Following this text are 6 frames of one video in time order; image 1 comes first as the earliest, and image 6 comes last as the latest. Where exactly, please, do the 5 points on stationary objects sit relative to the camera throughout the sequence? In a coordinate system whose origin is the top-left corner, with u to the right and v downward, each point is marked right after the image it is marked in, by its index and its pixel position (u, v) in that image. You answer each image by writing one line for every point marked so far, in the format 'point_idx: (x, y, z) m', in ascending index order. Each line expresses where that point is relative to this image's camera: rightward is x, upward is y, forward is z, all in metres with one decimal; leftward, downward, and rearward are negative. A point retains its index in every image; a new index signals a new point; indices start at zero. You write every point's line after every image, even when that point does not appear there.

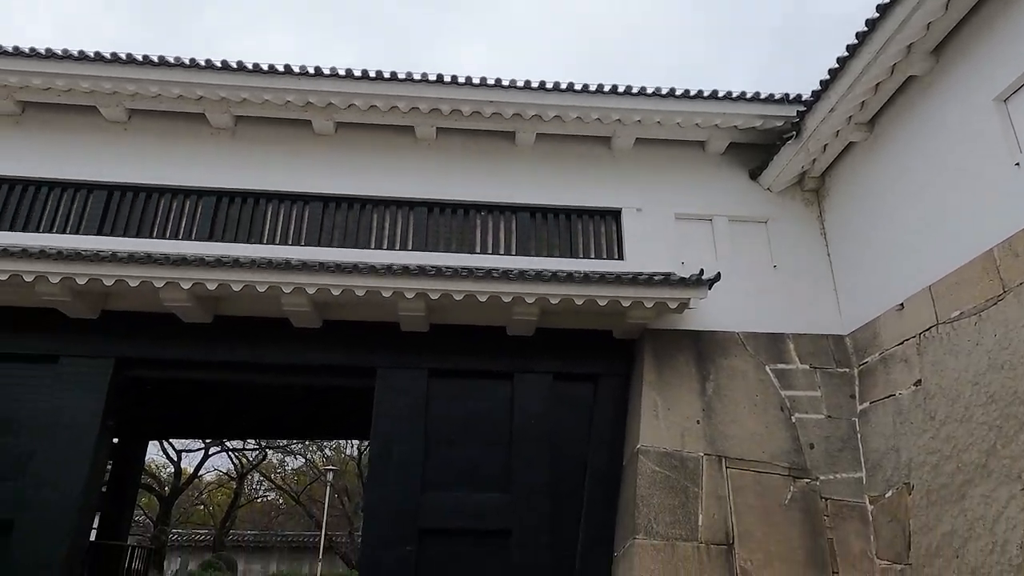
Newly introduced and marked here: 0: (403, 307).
0: (-1.4, -0.3, +9.0) m
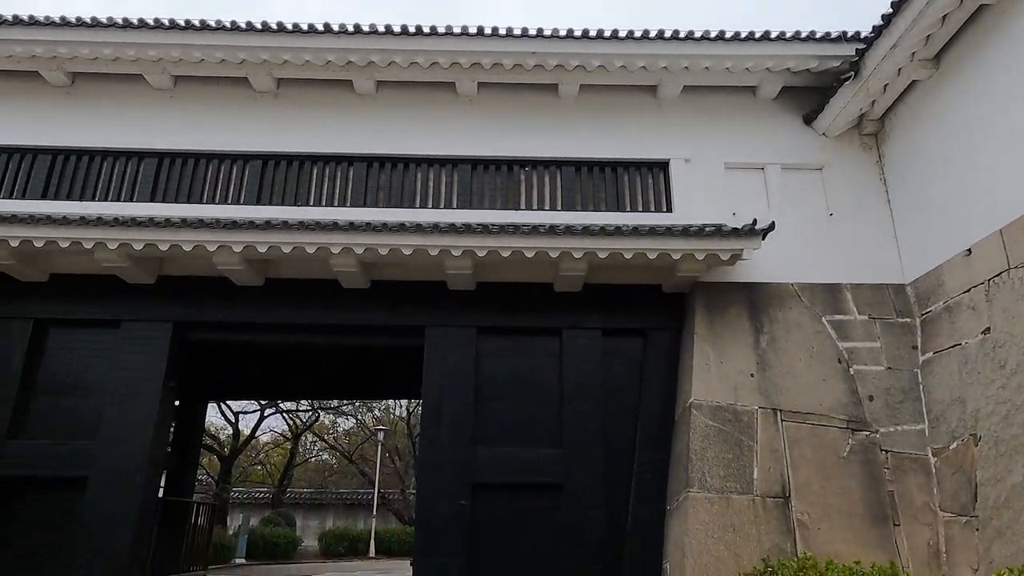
0: (-0.8, +0.3, +9.0) m
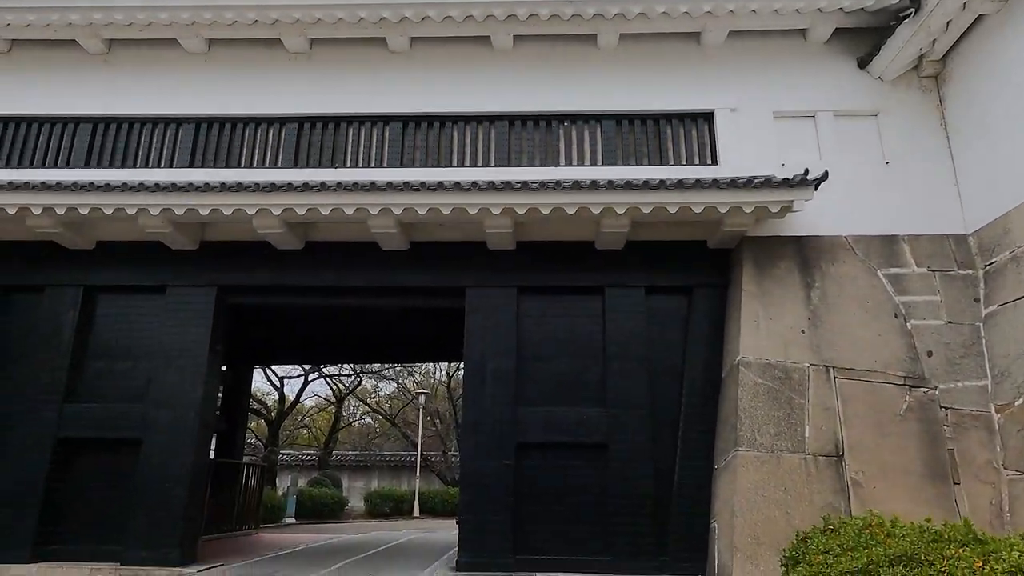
0: (-0.3, +0.8, +8.9) m
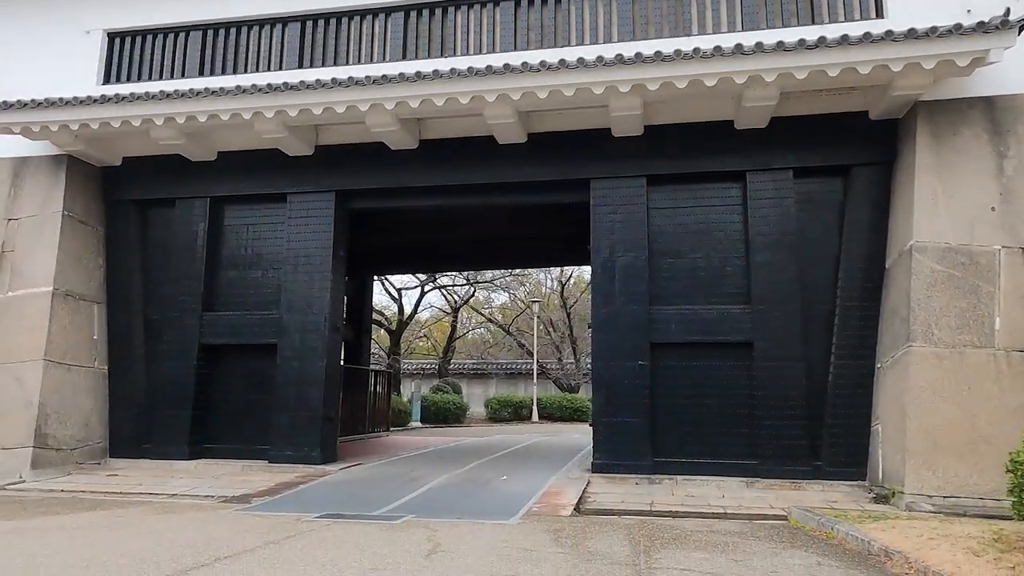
0: (+1.2, +2.1, +8.0) m
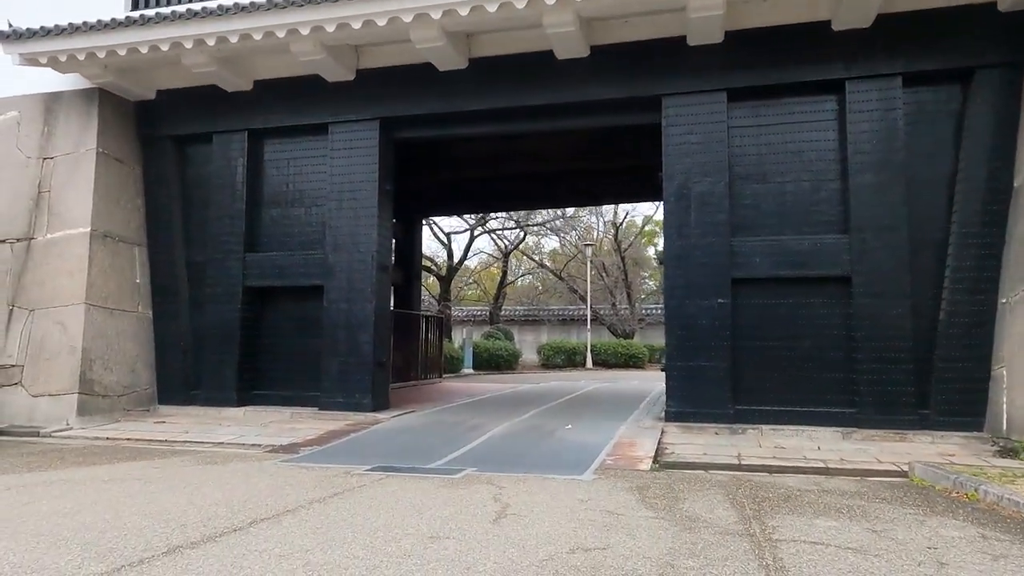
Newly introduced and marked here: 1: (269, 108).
0: (+1.8, +2.8, +7.0) m
1: (-3.3, +2.4, +9.2) m
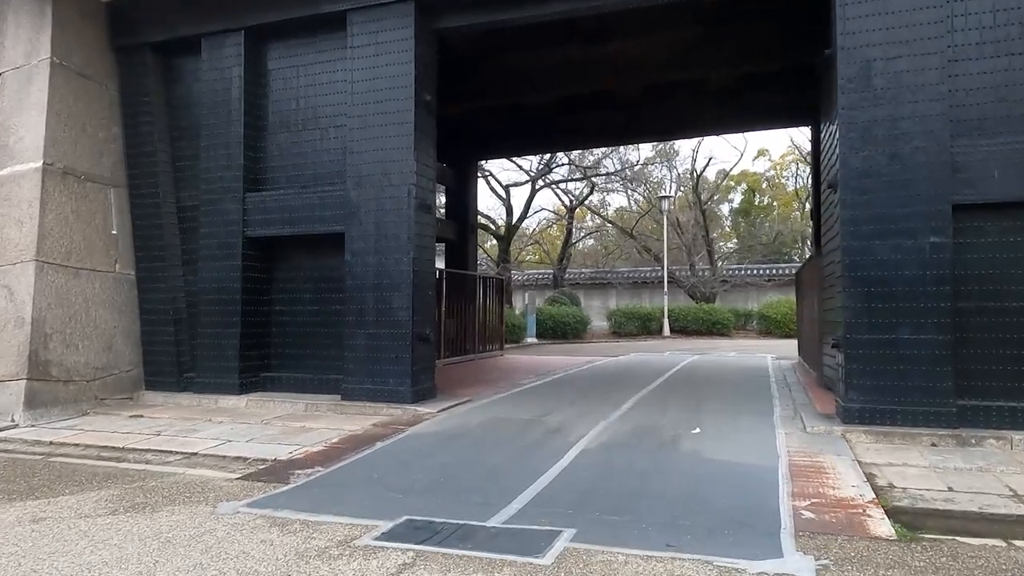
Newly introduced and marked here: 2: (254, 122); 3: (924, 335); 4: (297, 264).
0: (+2.5, +3.3, +4.2) m
1: (-2.4, +2.9, +6.9) m
2: (-2.7, +1.7, +7.1) m
3: (+2.9, -0.3, +4.8) m
4: (-2.2, +0.2, +7.1) m
